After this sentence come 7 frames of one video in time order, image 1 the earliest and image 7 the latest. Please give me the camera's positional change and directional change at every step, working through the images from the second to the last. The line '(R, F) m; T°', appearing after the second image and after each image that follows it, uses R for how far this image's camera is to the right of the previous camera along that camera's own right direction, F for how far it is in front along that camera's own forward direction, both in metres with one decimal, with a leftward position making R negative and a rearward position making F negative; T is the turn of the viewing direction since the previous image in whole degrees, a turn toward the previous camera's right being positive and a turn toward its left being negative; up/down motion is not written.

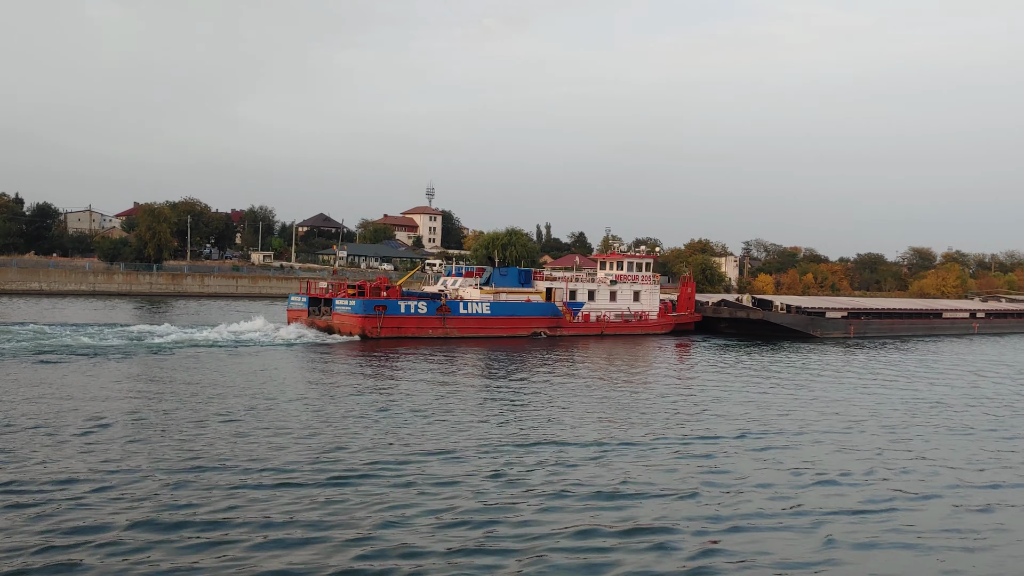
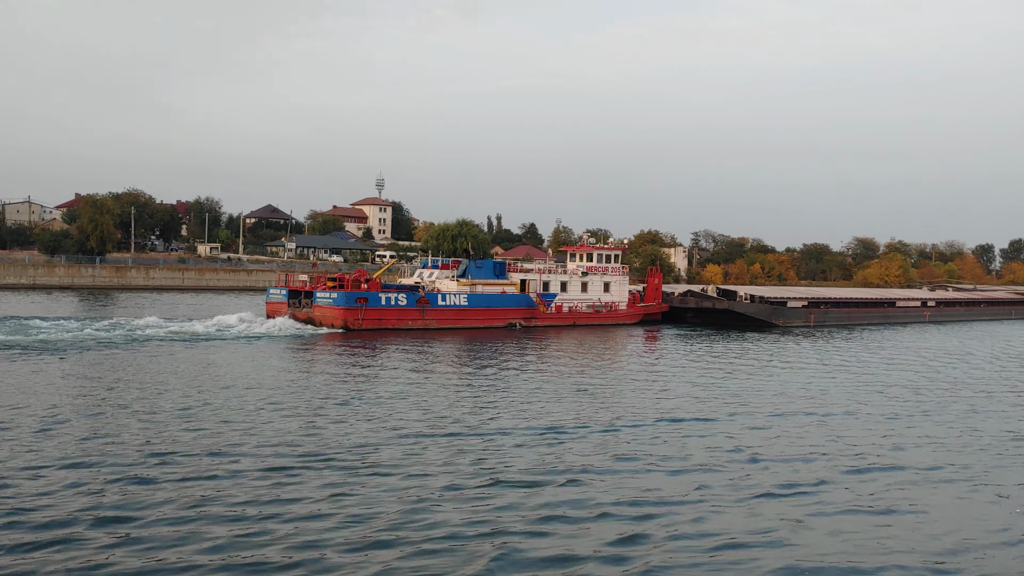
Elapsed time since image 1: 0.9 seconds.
(-0.2, -0.1) m; +3°
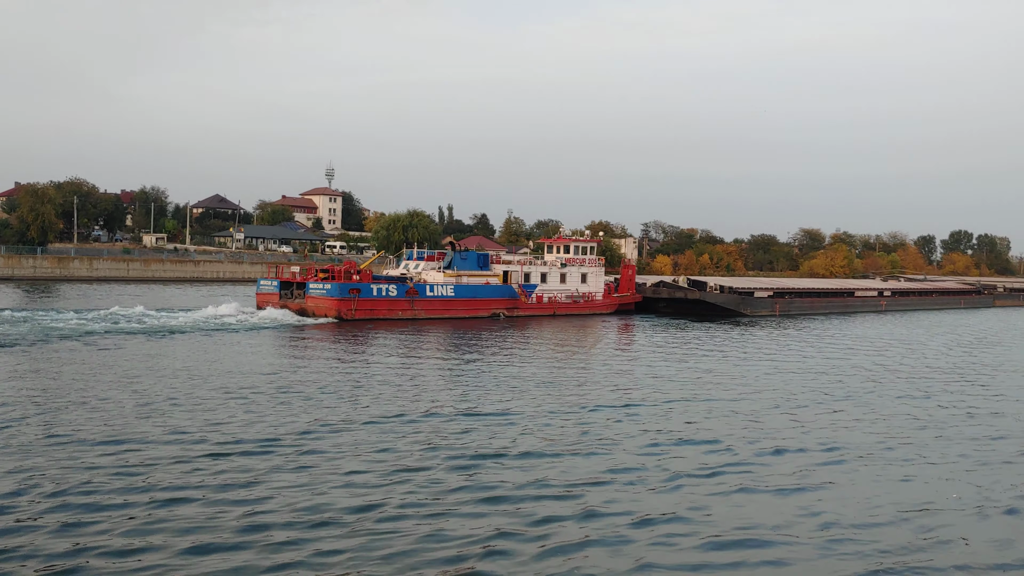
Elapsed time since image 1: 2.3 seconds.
(-0.3, -0.2) m; +3°
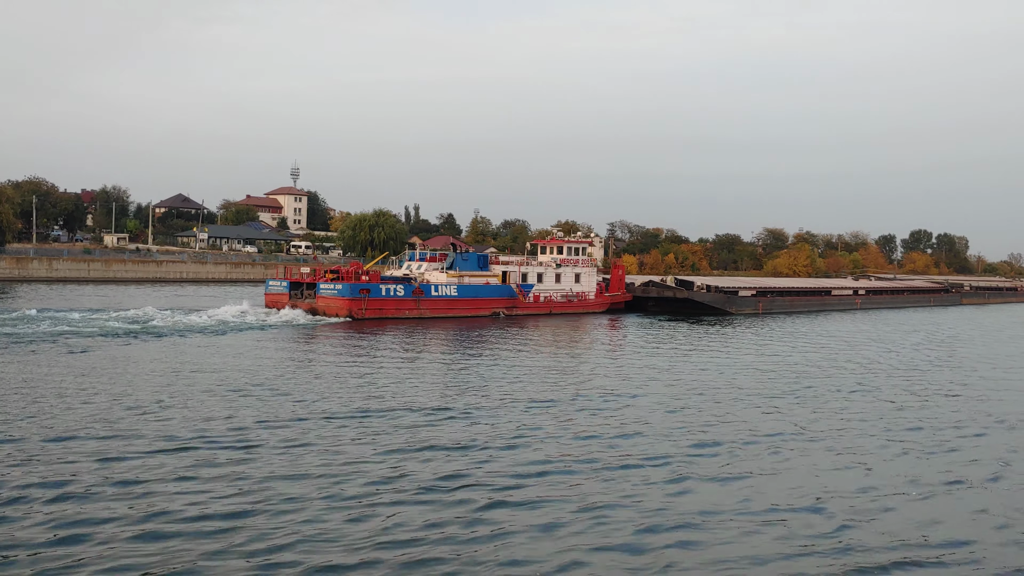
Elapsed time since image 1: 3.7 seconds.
(-0.3, -0.3) m; +2°
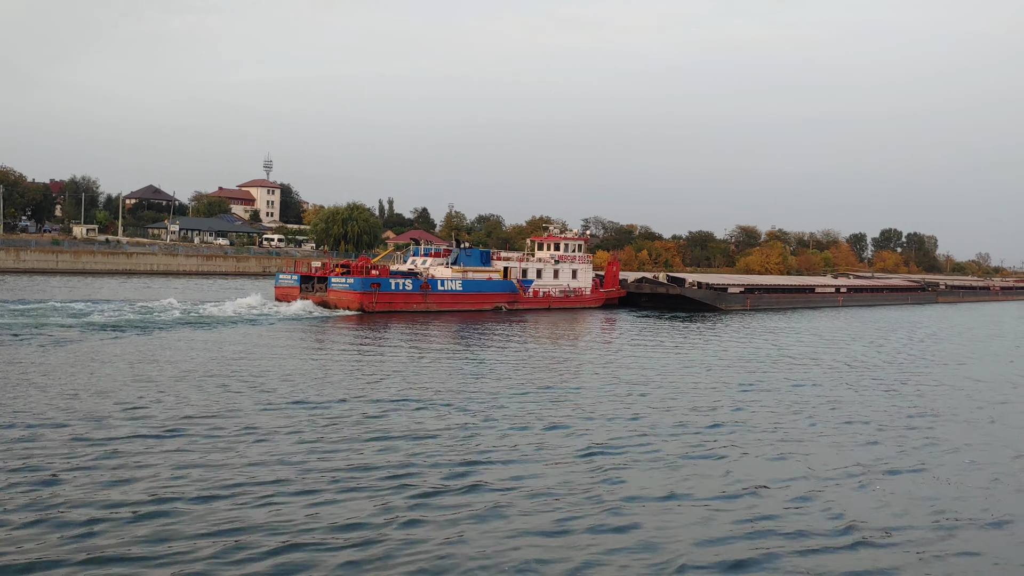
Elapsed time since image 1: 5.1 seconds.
(-0.3, -0.2) m; +2°
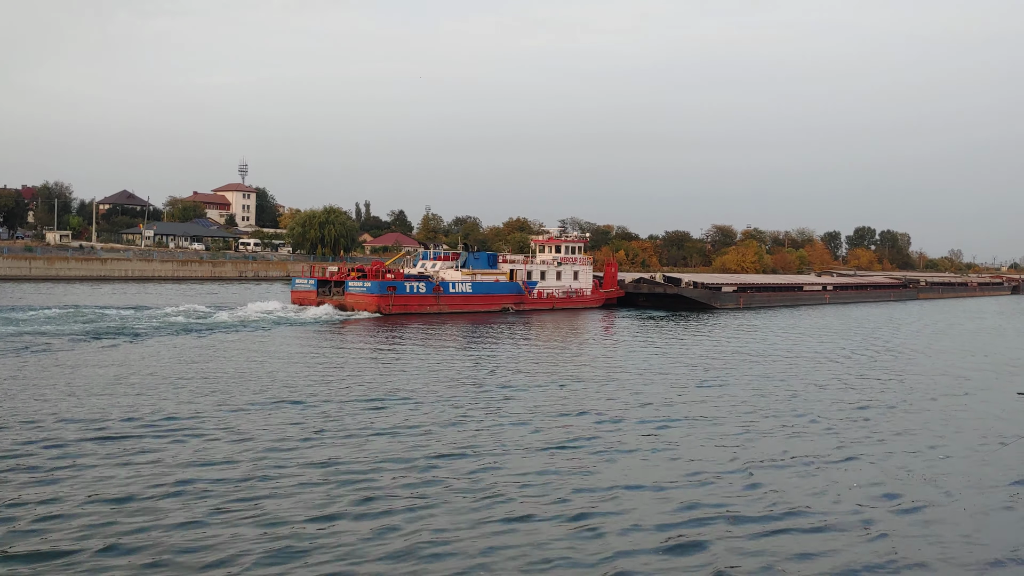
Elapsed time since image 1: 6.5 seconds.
(-0.3, -0.3) m; +2°
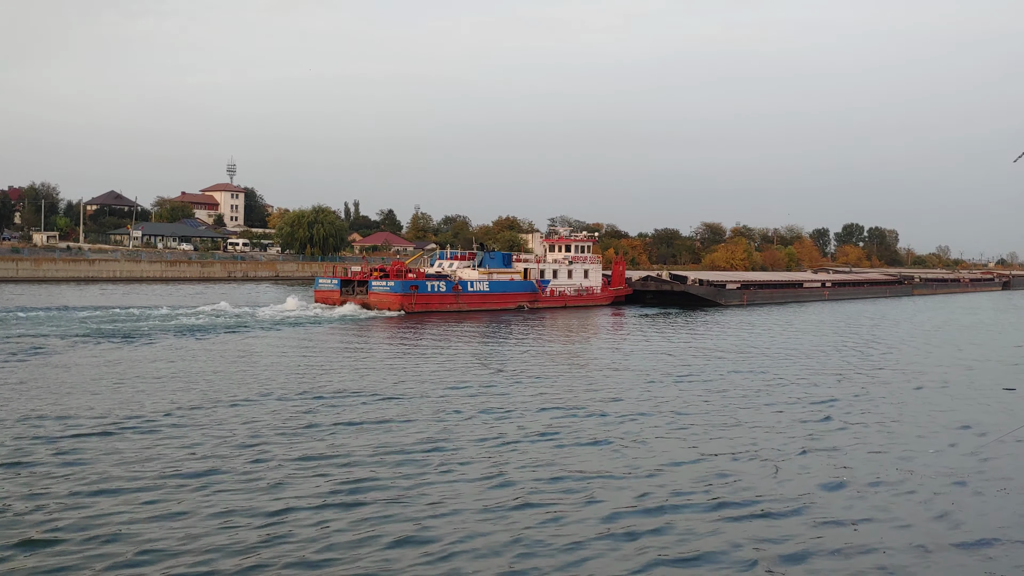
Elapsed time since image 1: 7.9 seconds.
(-0.3, -0.2) m; +1°
